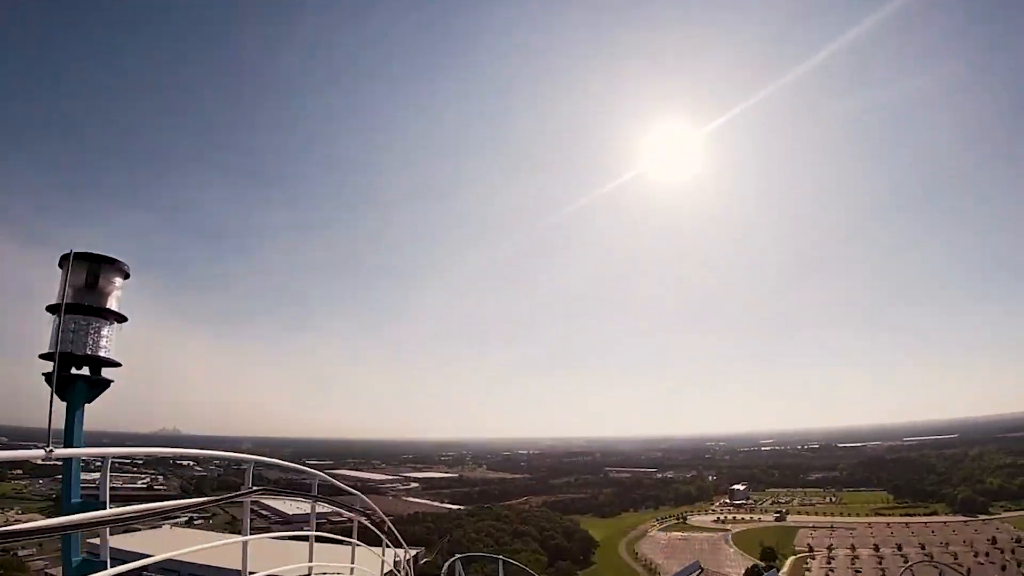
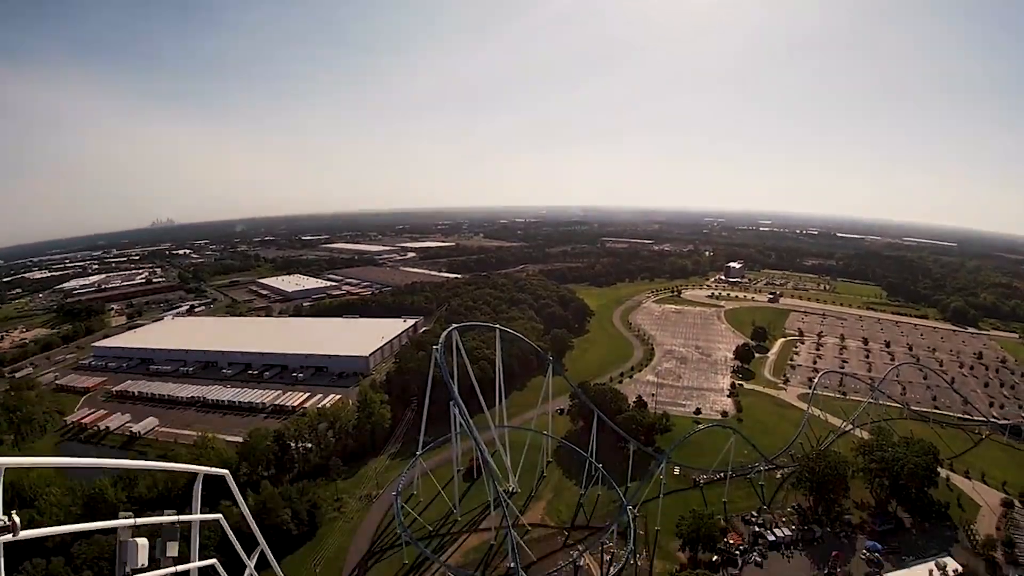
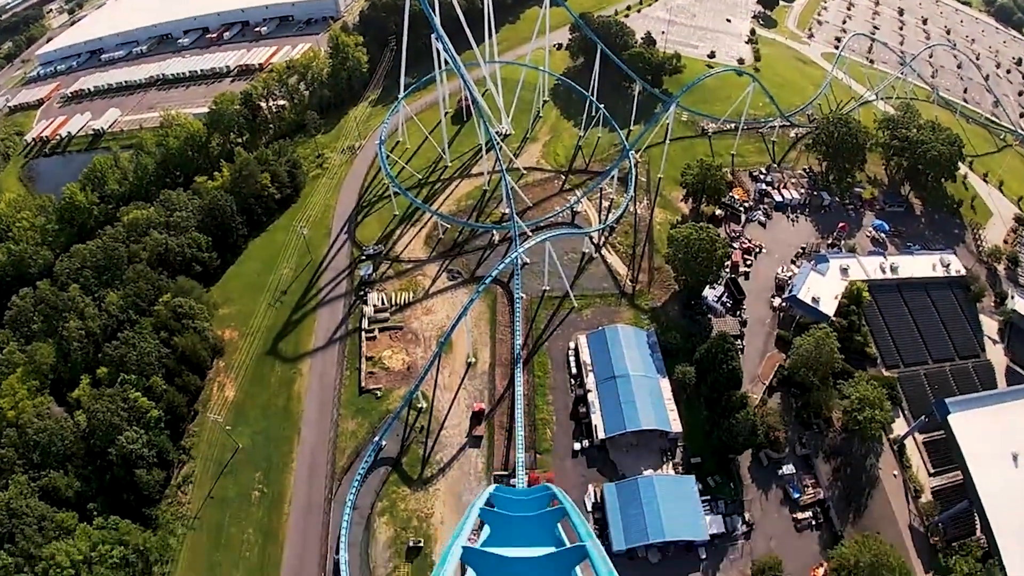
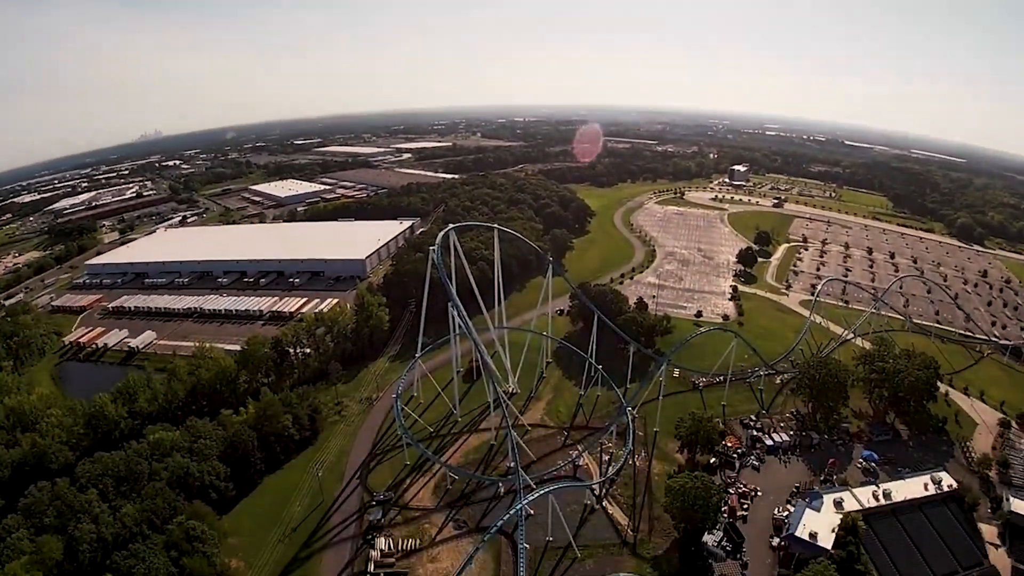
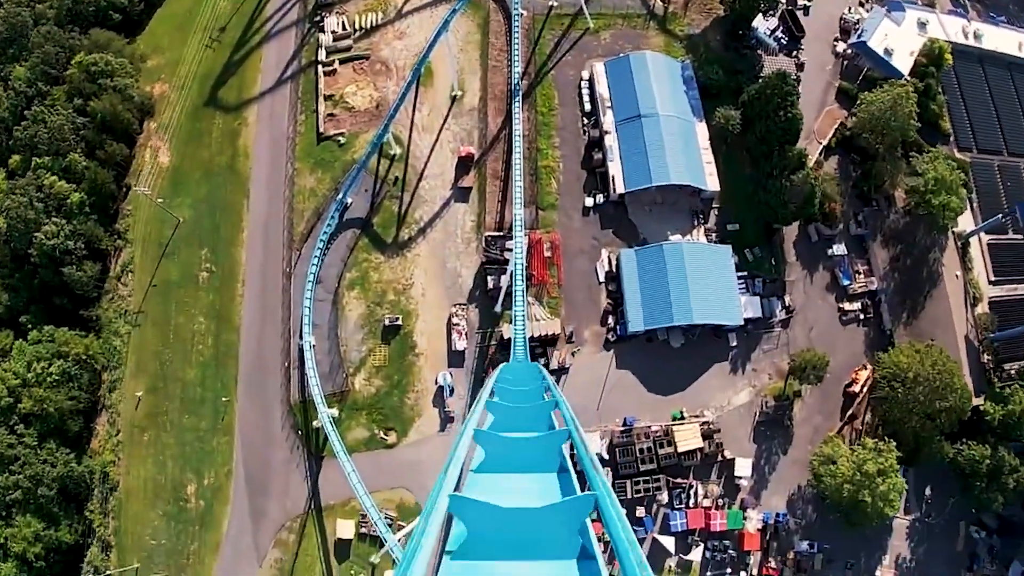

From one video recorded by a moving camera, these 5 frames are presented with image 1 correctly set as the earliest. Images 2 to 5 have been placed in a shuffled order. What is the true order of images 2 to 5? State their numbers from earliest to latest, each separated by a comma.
2, 4, 3, 5
